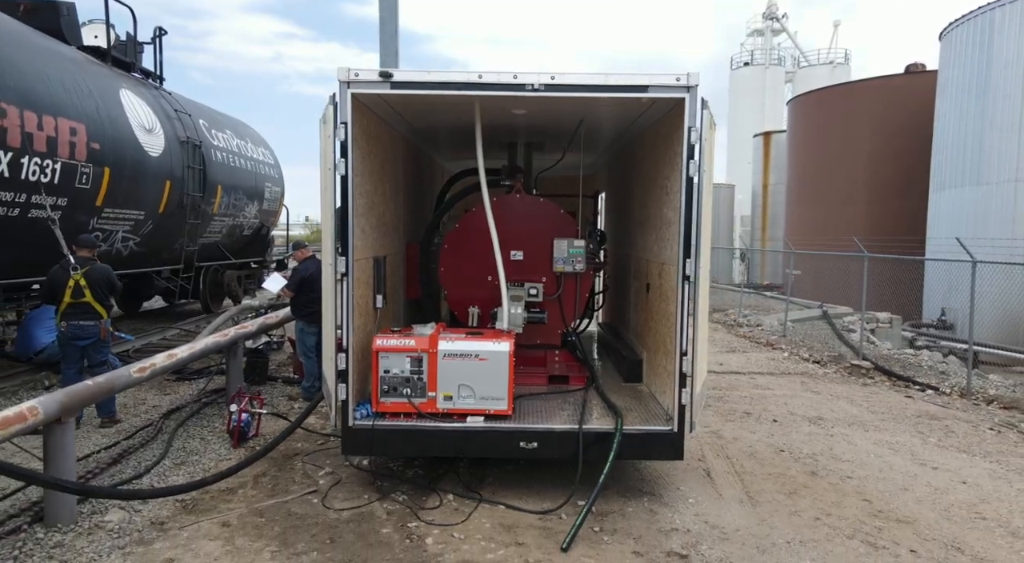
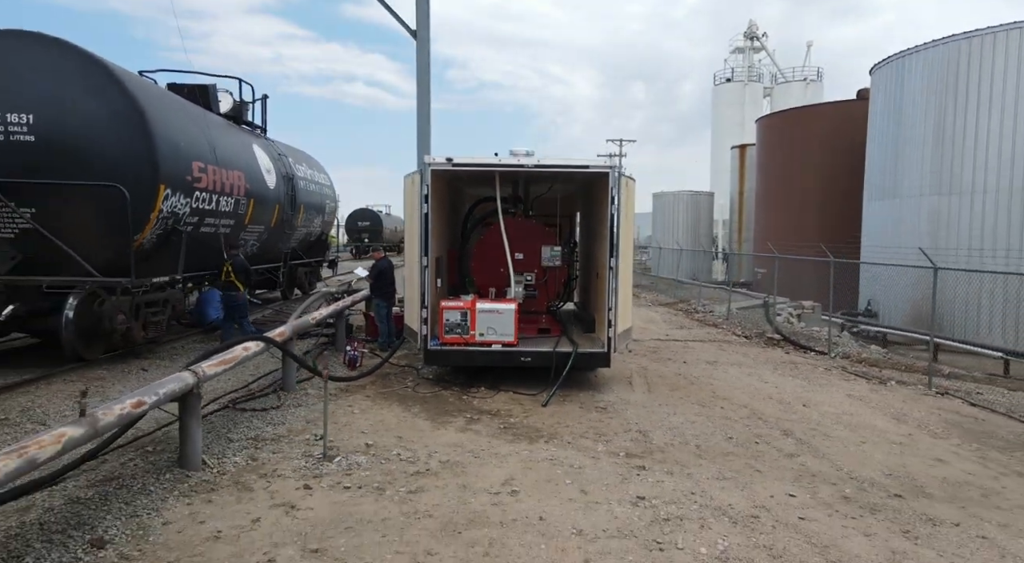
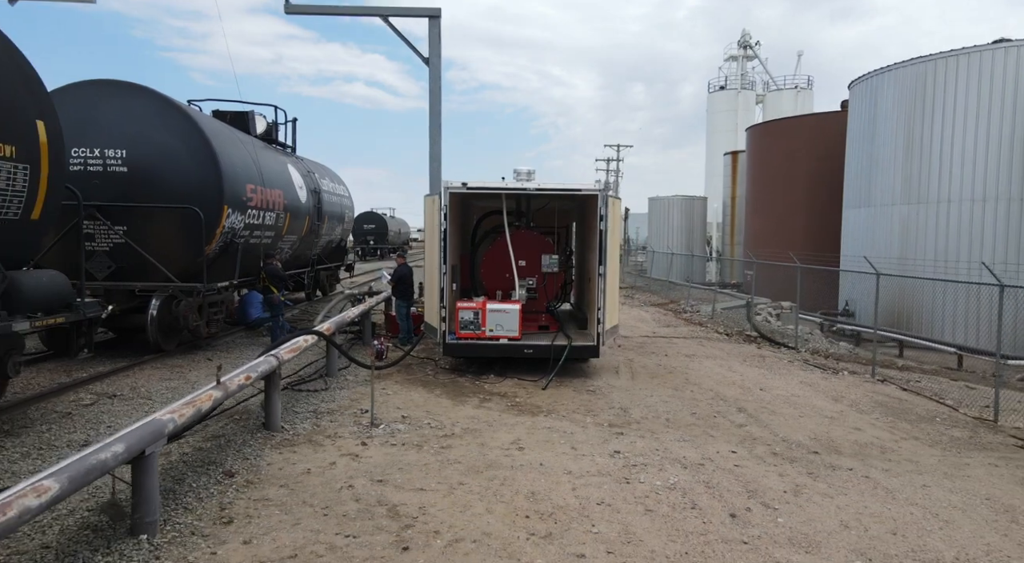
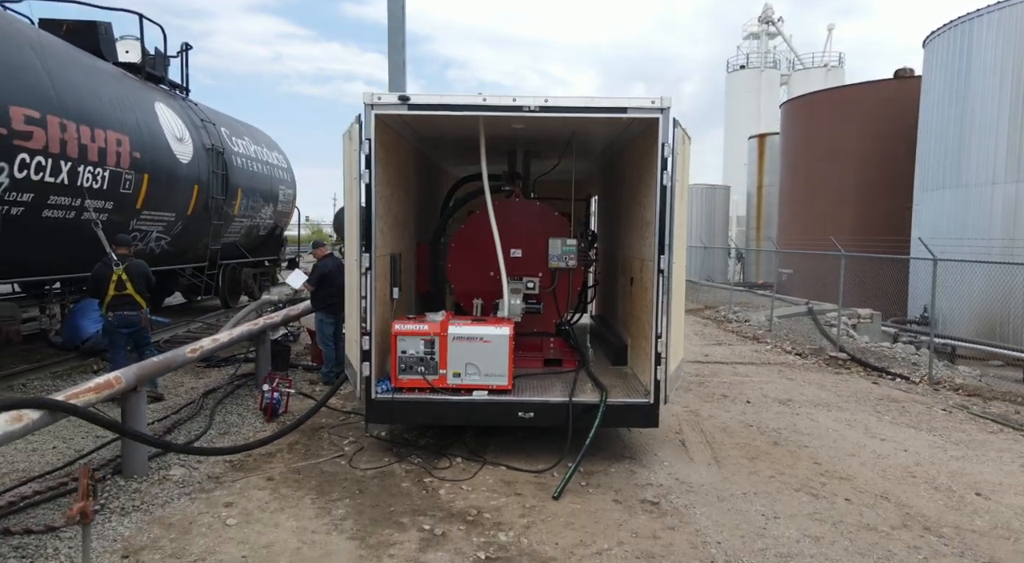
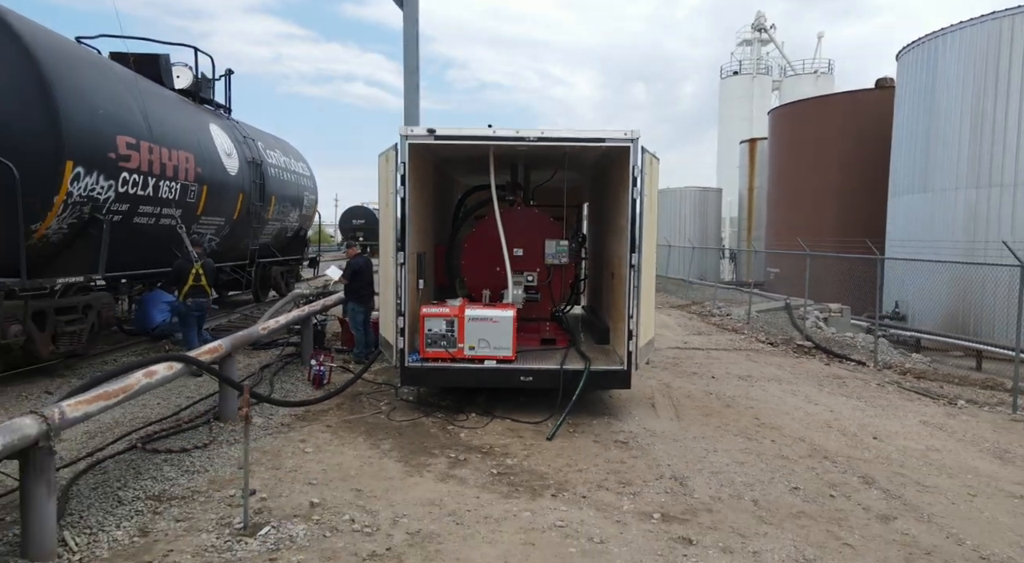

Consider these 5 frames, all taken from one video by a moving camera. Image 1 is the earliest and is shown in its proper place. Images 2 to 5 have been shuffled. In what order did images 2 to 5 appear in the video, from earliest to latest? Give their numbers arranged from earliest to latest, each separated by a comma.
4, 5, 2, 3
